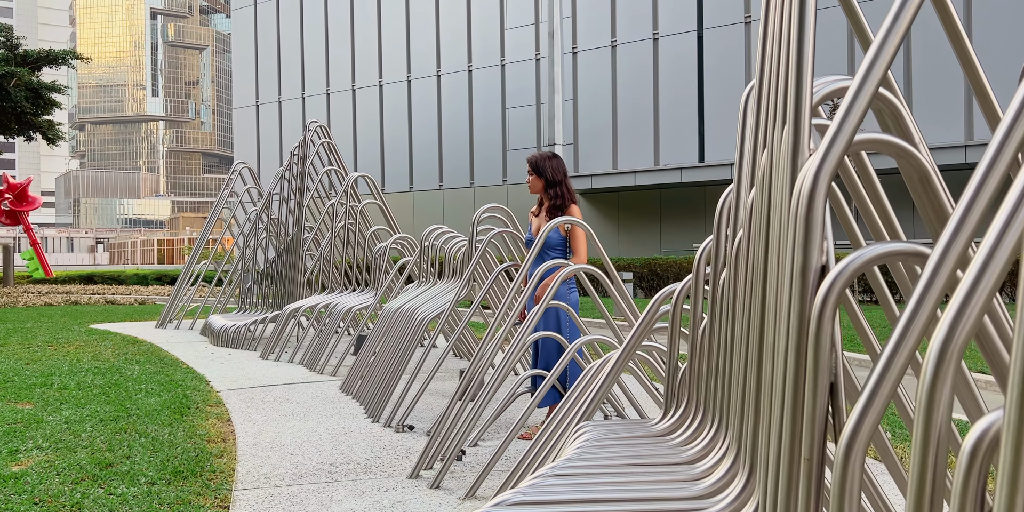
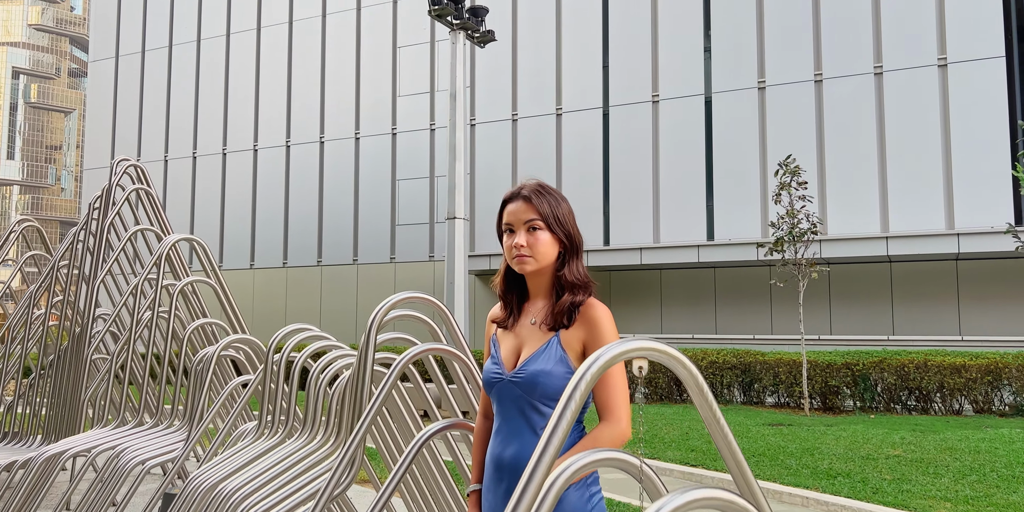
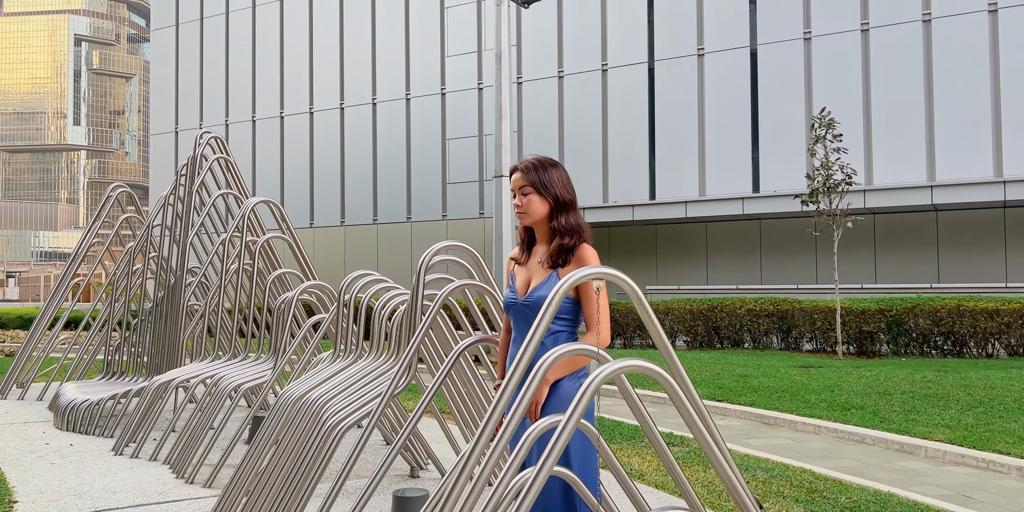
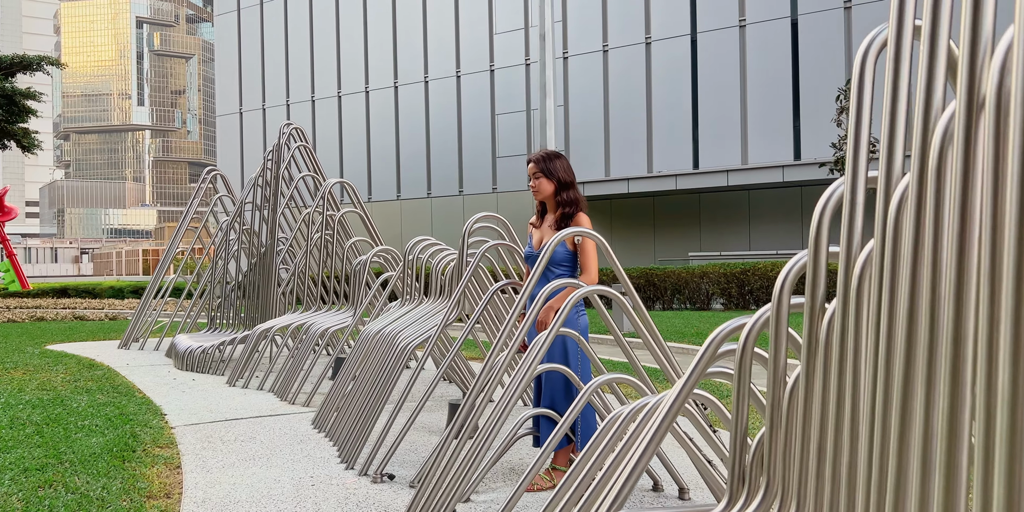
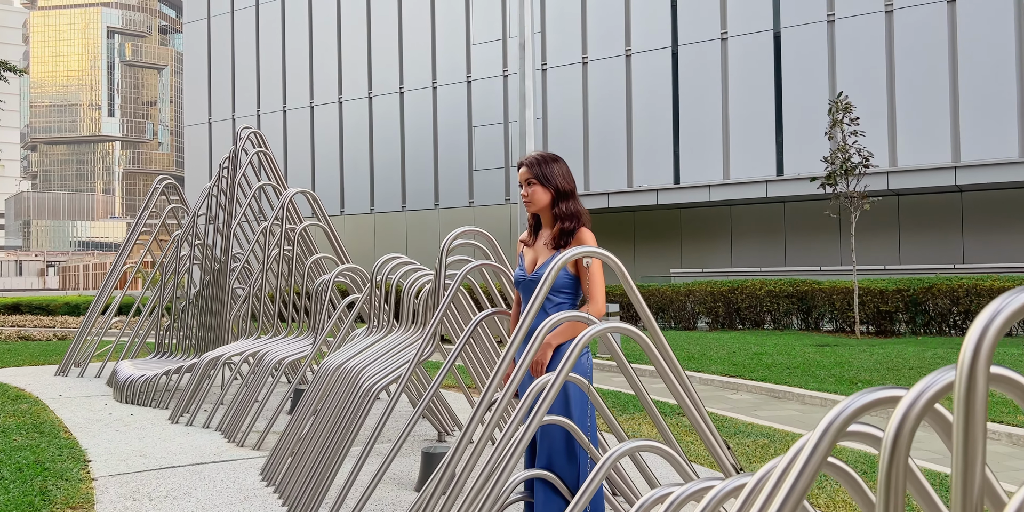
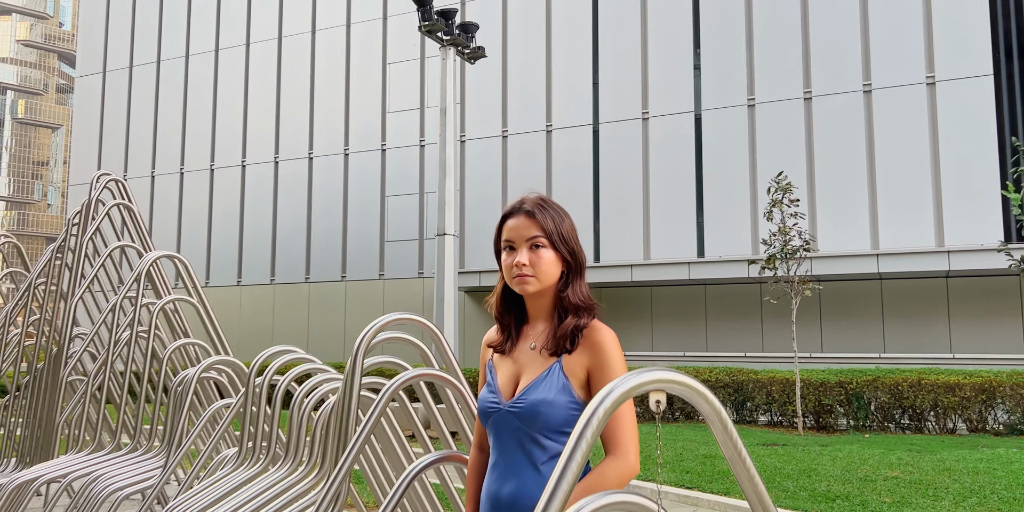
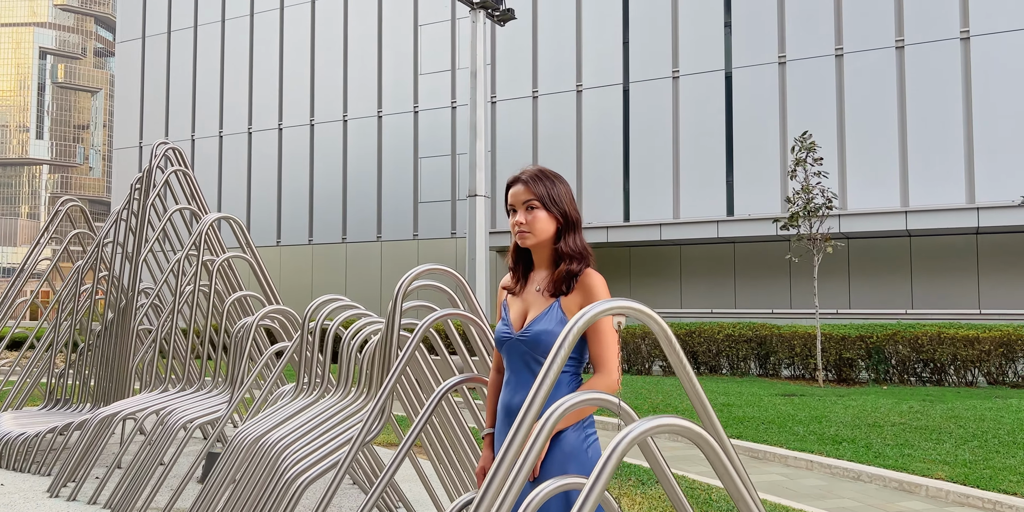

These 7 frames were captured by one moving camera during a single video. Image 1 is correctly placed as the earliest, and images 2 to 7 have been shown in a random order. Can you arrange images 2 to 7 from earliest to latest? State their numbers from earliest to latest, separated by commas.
4, 5, 3, 7, 2, 6
